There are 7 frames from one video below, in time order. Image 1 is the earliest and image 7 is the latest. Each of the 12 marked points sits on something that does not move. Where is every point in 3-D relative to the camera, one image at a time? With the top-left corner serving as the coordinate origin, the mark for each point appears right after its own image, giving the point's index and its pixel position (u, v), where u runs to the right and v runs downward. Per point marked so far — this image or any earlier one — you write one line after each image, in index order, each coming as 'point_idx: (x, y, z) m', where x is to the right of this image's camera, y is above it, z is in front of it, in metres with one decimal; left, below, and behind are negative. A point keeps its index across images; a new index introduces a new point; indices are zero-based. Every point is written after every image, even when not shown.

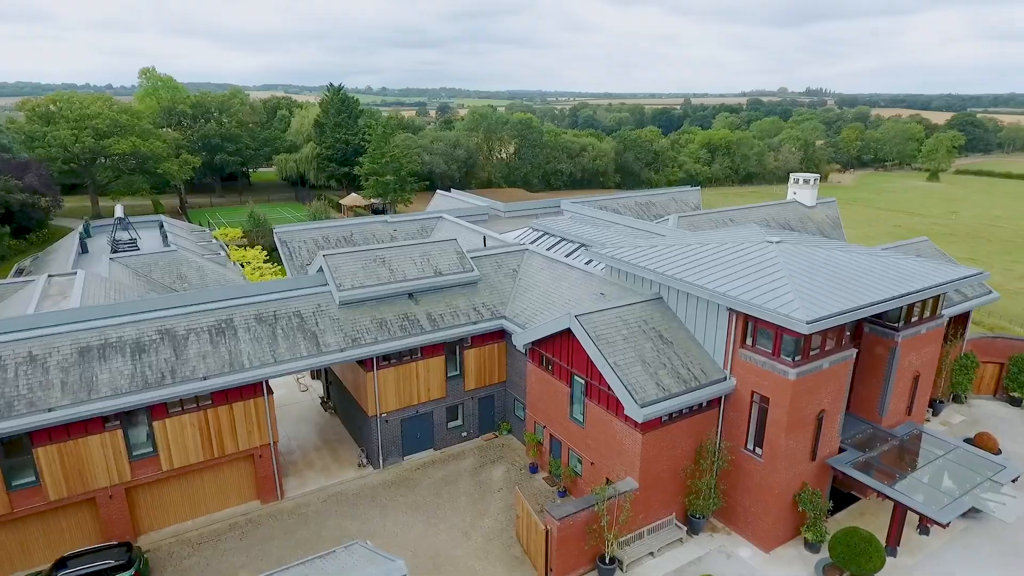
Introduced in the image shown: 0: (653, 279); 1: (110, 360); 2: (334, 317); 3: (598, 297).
0: (+4.0, +0.3, +17.8) m
1: (-10.1, -1.8, +15.6) m
2: (-5.3, -0.9, +18.6) m
3: (+2.6, -0.3, +19.1) m
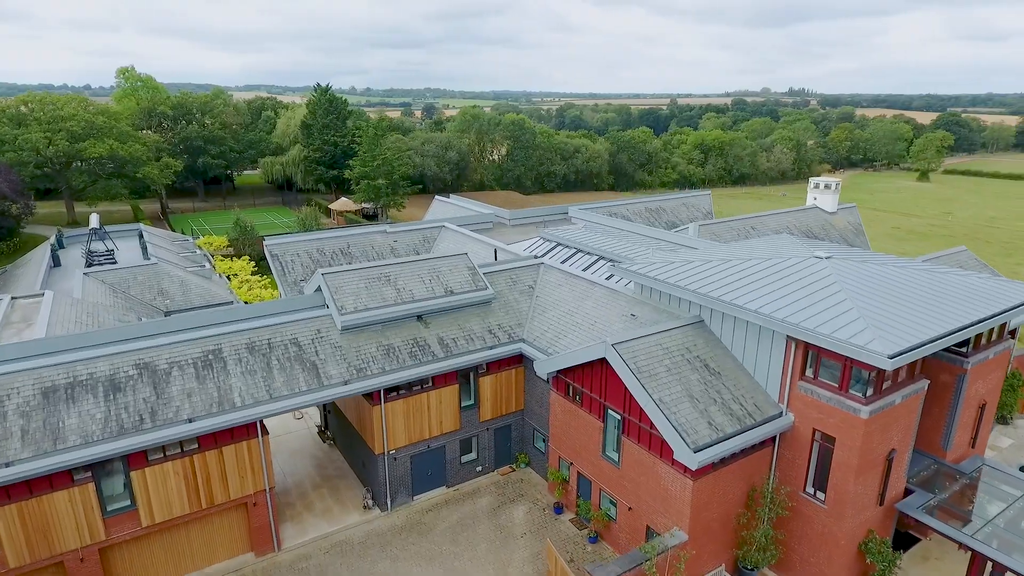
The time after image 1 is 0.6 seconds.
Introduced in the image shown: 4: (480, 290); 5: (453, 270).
0: (+4.6, -0.3, +16.0) m
1: (-9.4, -2.5, +13.5) m
2: (-4.7, -1.5, +16.6) m
3: (+3.2, -0.8, +17.2) m
4: (-1.0, -0.1, +19.0) m
5: (-1.8, +0.6, +19.4) m
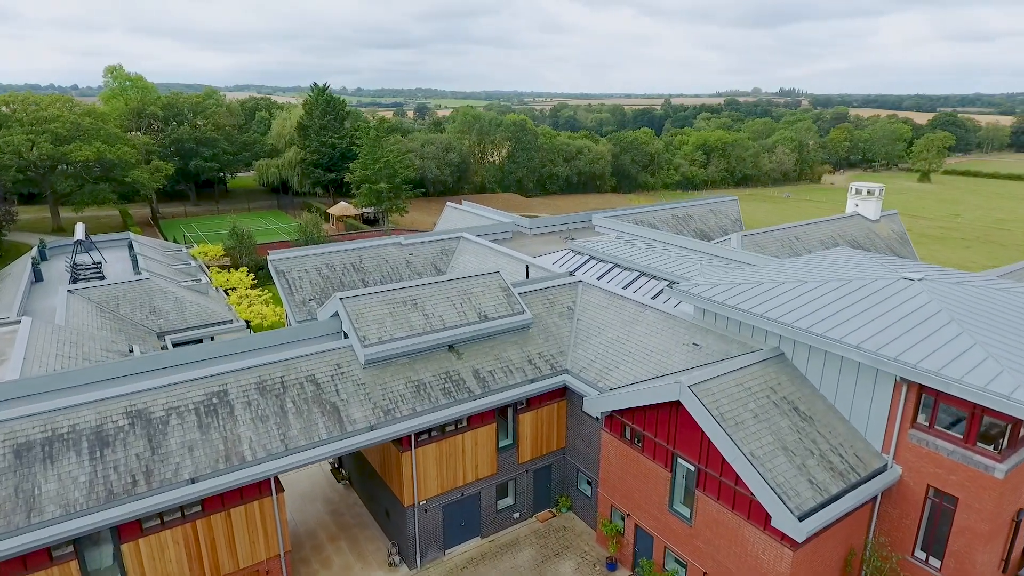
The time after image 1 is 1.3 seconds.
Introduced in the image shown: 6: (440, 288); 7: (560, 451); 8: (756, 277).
0: (+5.8, -0.9, +13.9) m
1: (-8.2, -3.2, +11.3) m
2: (-3.5, -2.2, +14.4) m
3: (+4.4, -1.5, +15.2) m
4: (+0.1, -0.7, +16.9) m
5: (-0.7, -0.1, +17.3) m
6: (-1.9, 0.0, +16.9) m
7: (+1.3, -4.5, +17.2) m
8: (+6.4, +0.3, +16.4) m
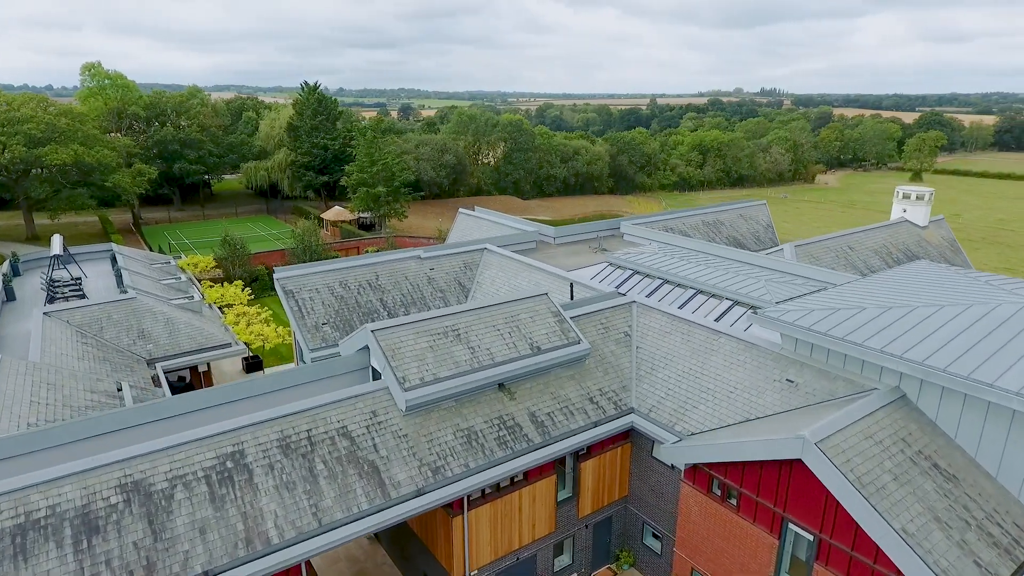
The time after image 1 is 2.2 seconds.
0: (+7.2, -1.5, +11.8) m
1: (-6.7, -3.8, +8.8) m
2: (-2.2, -2.8, +12.0) m
3: (+5.7, -2.0, +13.0) m
4: (+1.4, -1.3, +14.6) m
5: (+0.6, -0.7, +15.0) m
6: (-0.7, -0.6, +14.6) m
7: (+2.6, -5.1, +15.0) m
8: (+7.7, -0.2, +14.3) m
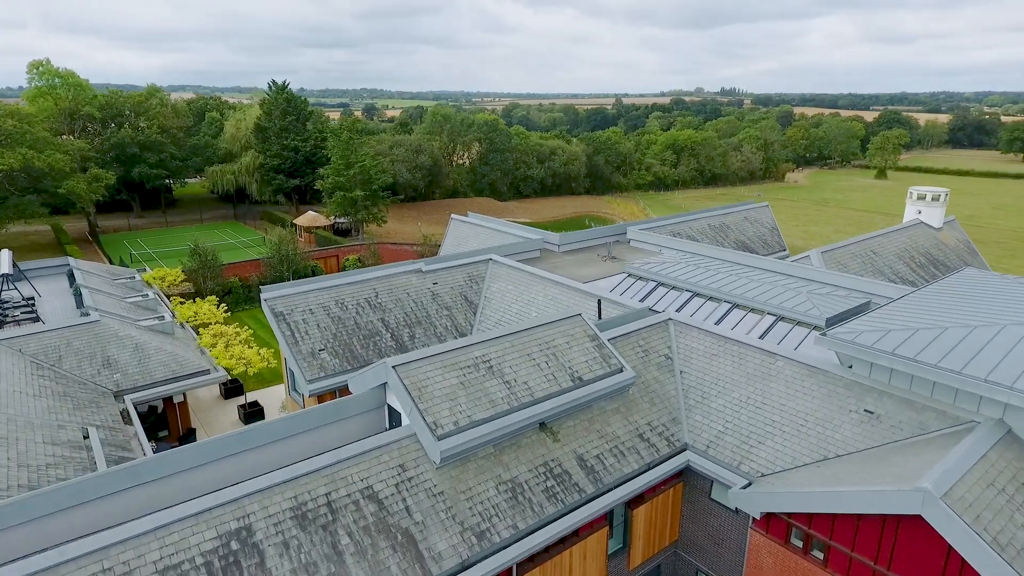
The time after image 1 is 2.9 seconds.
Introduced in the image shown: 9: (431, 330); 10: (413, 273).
0: (+8.0, -1.8, +10.4) m
1: (-5.6, -4.4, +6.7) m
2: (-1.3, -3.3, +10.2) m
3: (+6.5, -2.4, +11.5) m
4: (+2.1, -1.8, +12.9) m
5: (+1.3, -1.1, +13.2) m
6: (+0.1, -1.1, +12.8) m
7: (+3.4, -5.5, +13.3) m
8: (+8.4, -0.6, +12.9) m
9: (-2.3, -1.2, +18.0) m
10: (-3.1, +0.5, +19.6) m
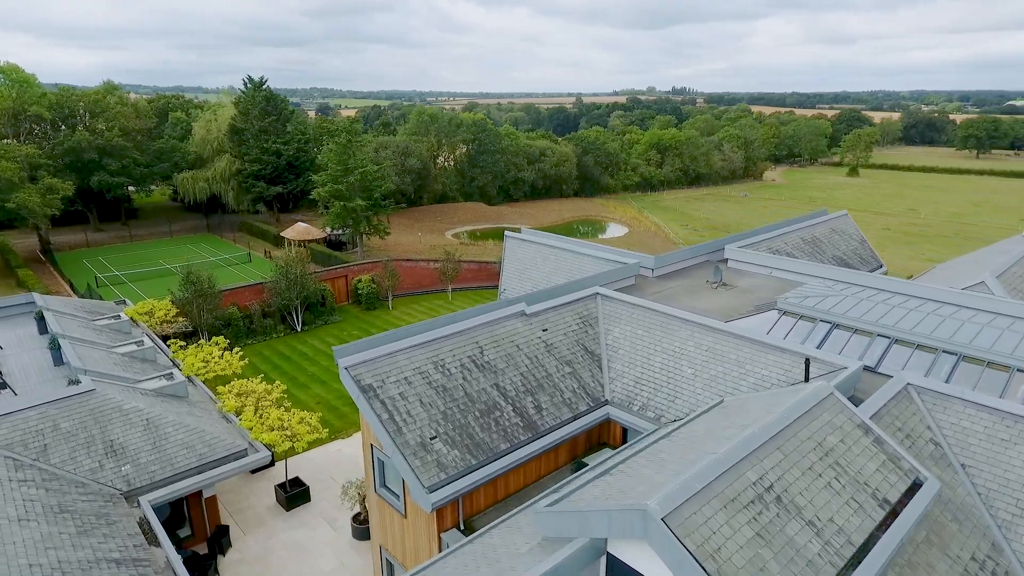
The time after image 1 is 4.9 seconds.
0: (+11.9, -2.7, +6.8) m
1: (-1.4, -5.7, +2.2) m
2: (+2.7, -4.4, +6.0) m
3: (+10.3, -3.4, +7.9) m
4: (+5.8, -2.8, +9.0) m
5: (+4.9, -2.2, +9.2) m
6: (+3.8, -2.2, +8.7) m
7: (+7.2, -6.5, +9.5) m
8: (+12.1, -1.5, +9.4) m
9: (+1.0, -2.4, +13.8) m
10: (+0.1, -0.7, +15.3) m
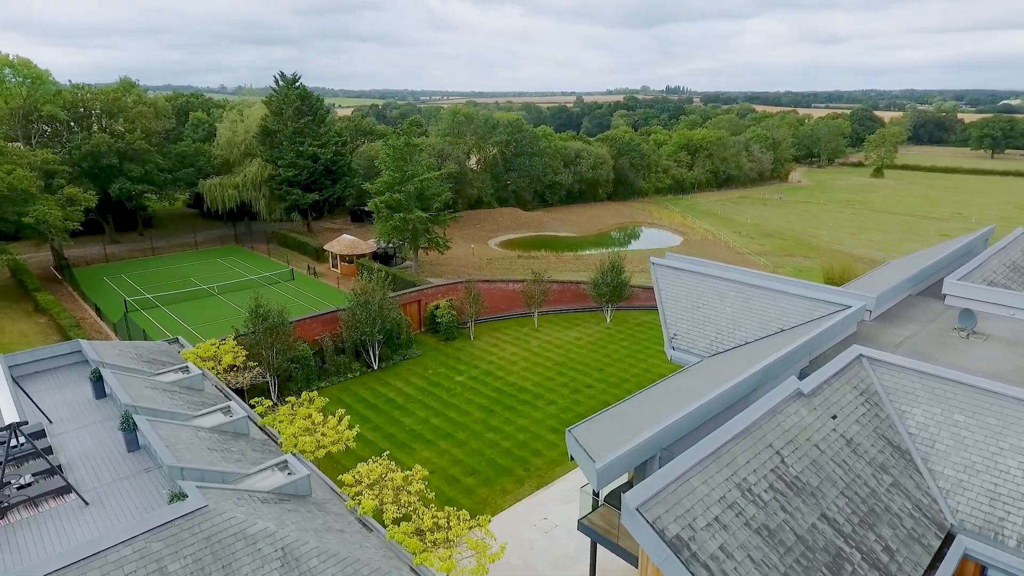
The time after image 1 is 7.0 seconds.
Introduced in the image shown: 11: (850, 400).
0: (+16.9, -3.9, +2.7) m
1: (+3.6, -6.9, -2.1) m
2: (+7.6, -5.7, +1.7) m
3: (+15.3, -4.6, +3.7) m
4: (+10.8, -4.1, +4.8) m
5: (+9.9, -3.5, +5.0) m
6: (+8.7, -3.4, +4.4) m
7: (+12.1, -7.8, +5.3) m
8: (+17.0, -2.7, +5.2) m
9: (+5.9, -3.7, +9.5) m
10: (+4.9, -2.0, +11.0) m
11: (+6.3, -2.1, +11.6) m
